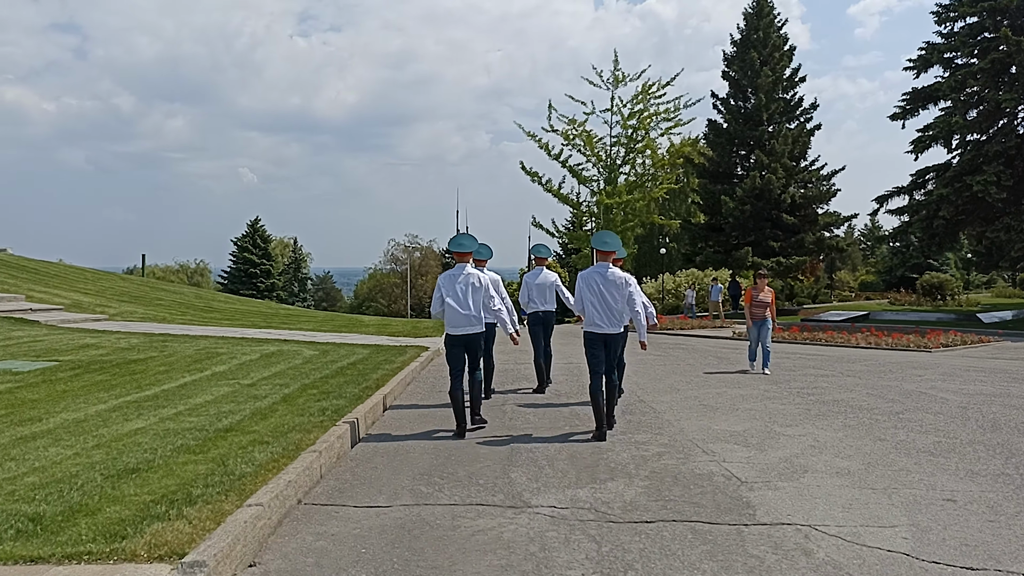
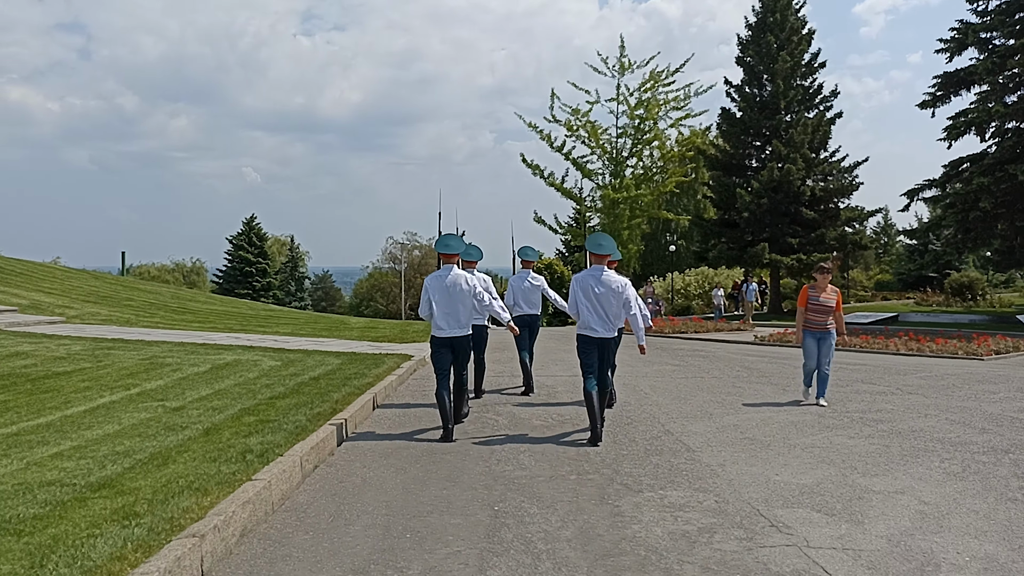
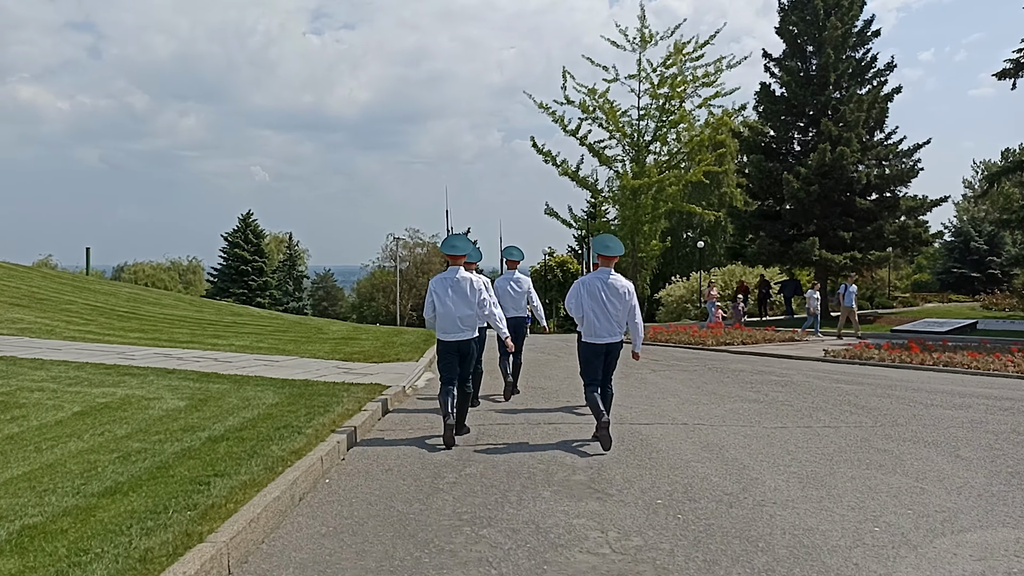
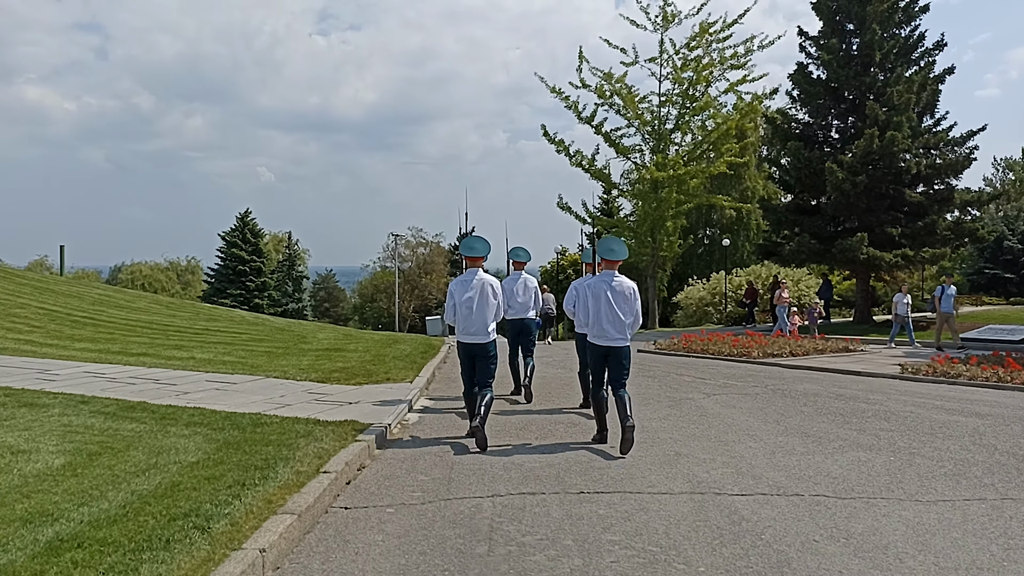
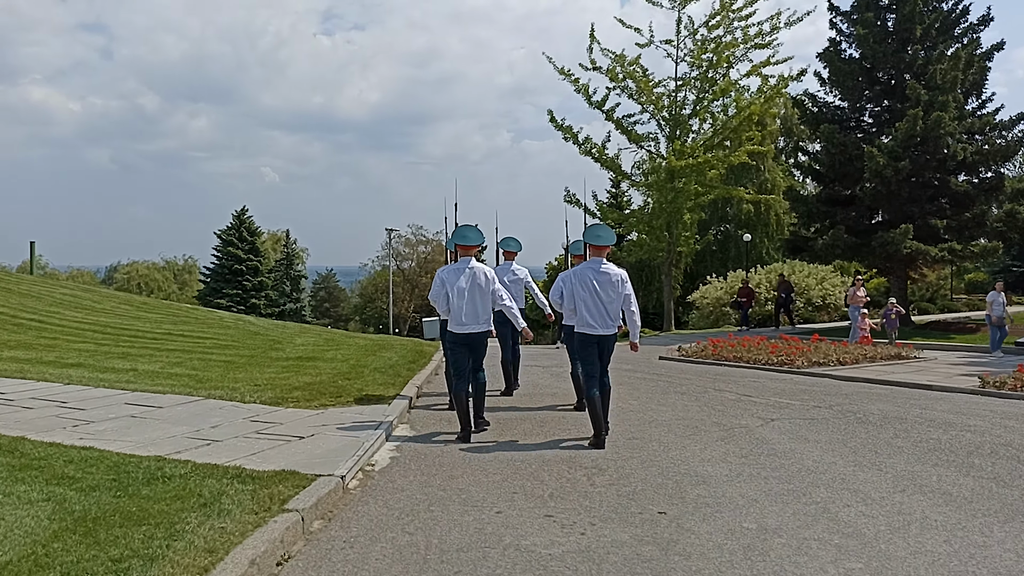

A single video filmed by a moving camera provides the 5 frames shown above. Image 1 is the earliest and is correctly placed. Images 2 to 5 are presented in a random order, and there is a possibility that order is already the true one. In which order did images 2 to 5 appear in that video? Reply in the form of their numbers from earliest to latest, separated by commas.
2, 3, 4, 5
